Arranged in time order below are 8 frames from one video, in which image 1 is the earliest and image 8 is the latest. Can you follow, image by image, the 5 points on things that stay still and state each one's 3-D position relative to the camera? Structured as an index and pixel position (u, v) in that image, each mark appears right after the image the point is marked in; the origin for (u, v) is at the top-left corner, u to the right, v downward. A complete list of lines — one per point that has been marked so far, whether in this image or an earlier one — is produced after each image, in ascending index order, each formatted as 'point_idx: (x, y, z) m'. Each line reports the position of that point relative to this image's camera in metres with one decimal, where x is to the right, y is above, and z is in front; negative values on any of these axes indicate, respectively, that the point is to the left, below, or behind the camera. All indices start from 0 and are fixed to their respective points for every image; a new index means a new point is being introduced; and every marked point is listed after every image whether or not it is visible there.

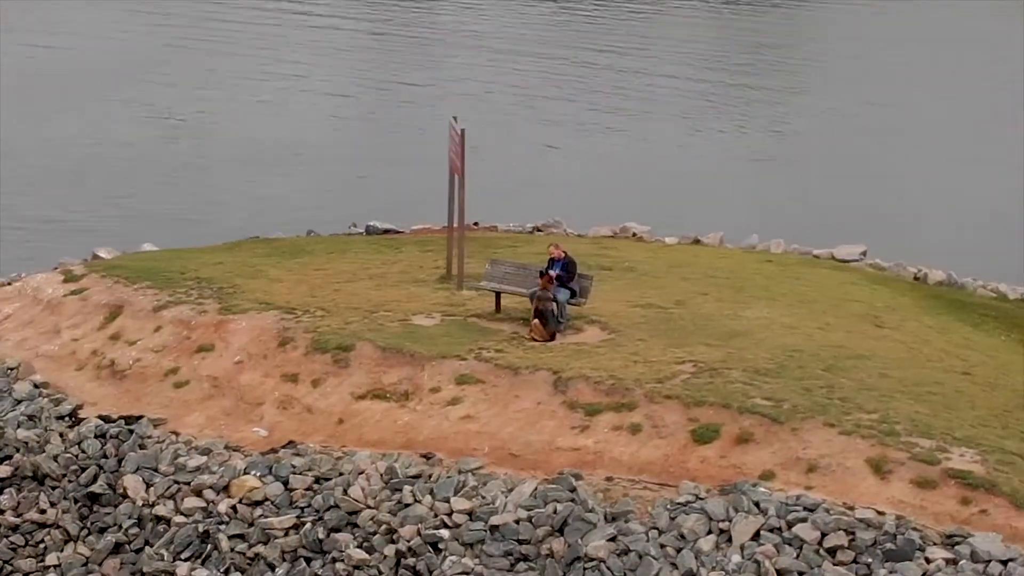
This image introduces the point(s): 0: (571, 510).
0: (+0.3, -1.4, +15.2) m
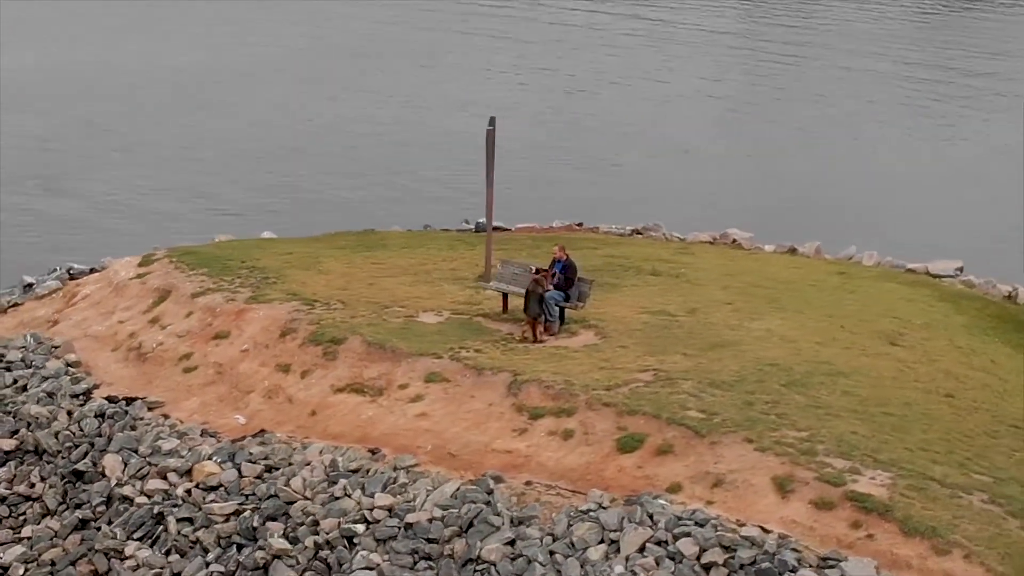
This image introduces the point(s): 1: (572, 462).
0: (-0.2, -1.4, +15.3) m
1: (+0.4, -1.1, +15.6) m
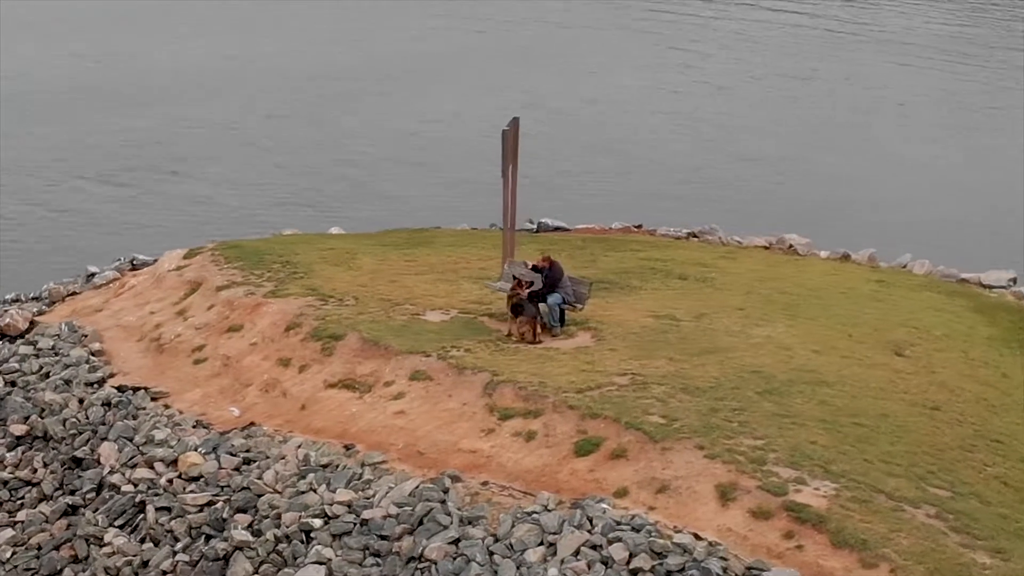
0: (-0.5, -1.4, +15.4) m
1: (+0.1, -1.1, +15.6) m
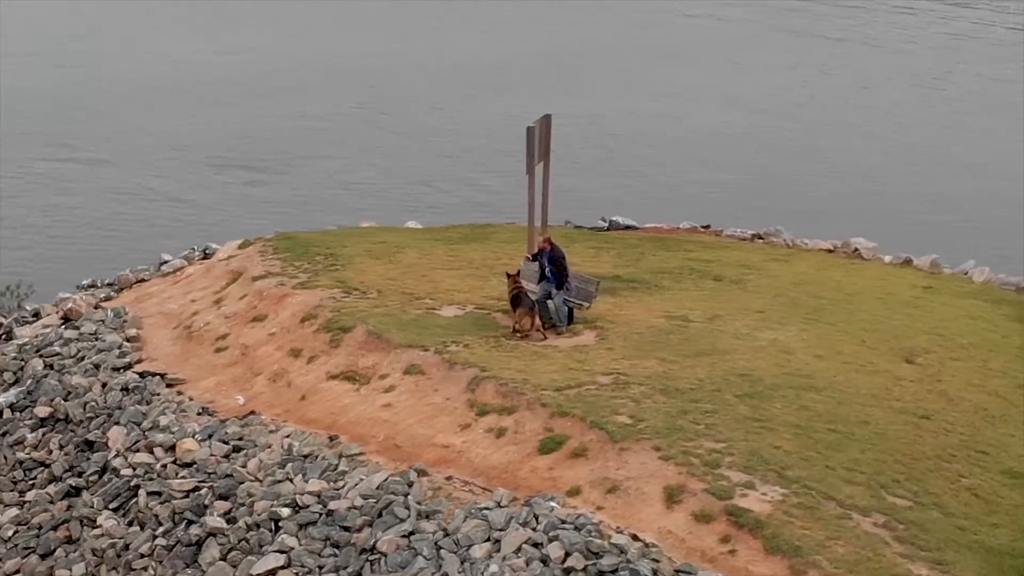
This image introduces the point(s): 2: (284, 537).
0: (-0.8, -1.4, +15.5) m
1: (-0.1, -1.1, +15.7) m
2: (-1.5, -1.6, +15.6) m
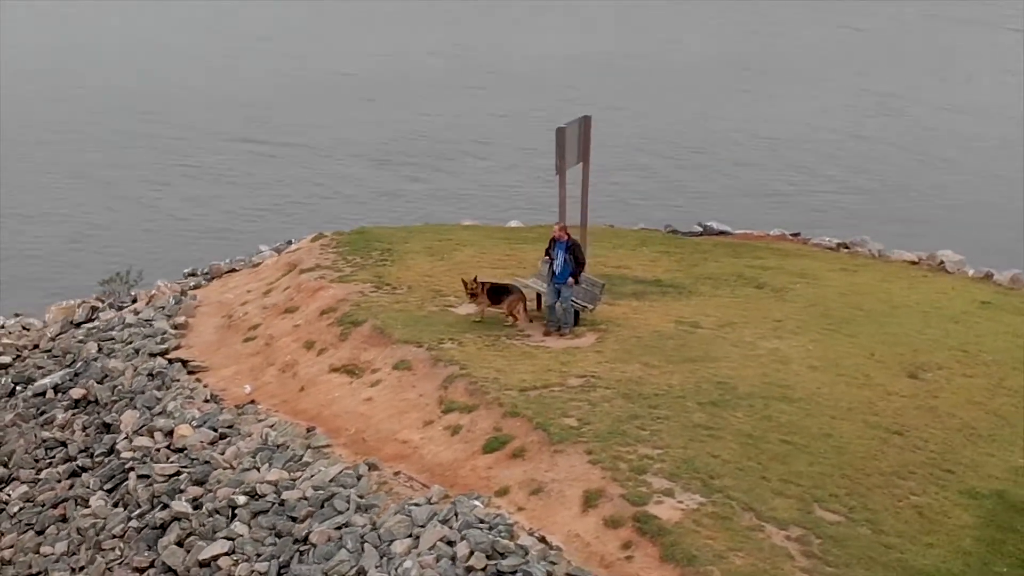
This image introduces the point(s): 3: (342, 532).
0: (-1.1, -1.3, +15.7) m
1: (-0.4, -1.1, +15.8) m
2: (-1.8, -1.5, +15.9) m
3: (-1.1, -1.5, +15.1) m
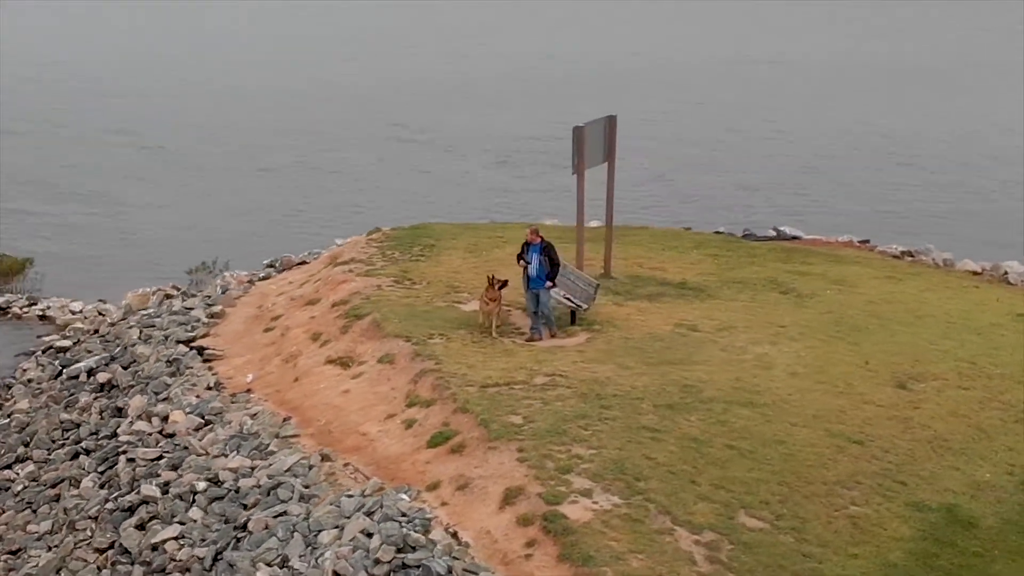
0: (-1.5, -1.3, +15.9) m
1: (-0.8, -1.1, +15.9) m
2: (-2.1, -1.5, +16.2) m
3: (-1.5, -1.5, +15.3) m
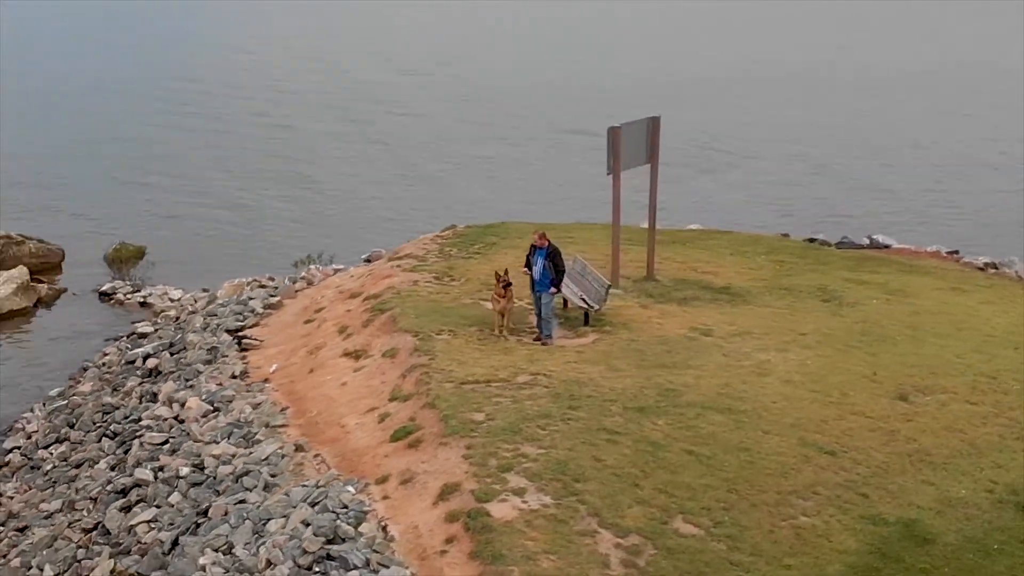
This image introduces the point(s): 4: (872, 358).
0: (-1.7, -1.2, +16.1) m
1: (-1.0, -1.0, +16.0) m
2: (-2.3, -1.4, +16.5) m
3: (-1.8, -1.4, +15.6) m
4: (+2.7, -0.5, +18.1) m
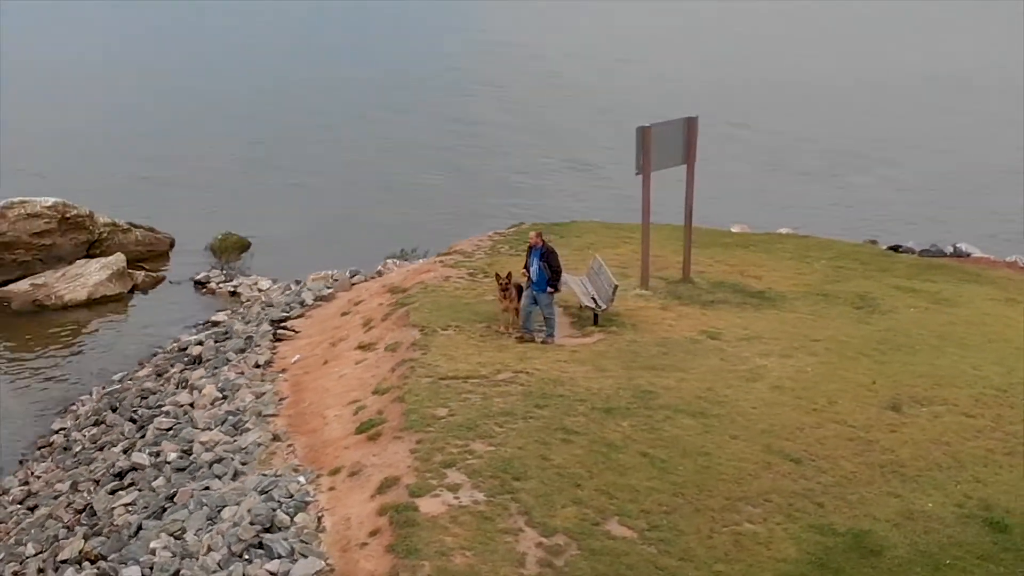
0: (-1.9, -1.1, +16.3) m
1: (-1.2, -1.0, +16.2) m
2: (-2.5, -1.3, +16.8) m
3: (-2.0, -1.3, +15.8) m
4: (+2.8, -0.6, +17.8) m
